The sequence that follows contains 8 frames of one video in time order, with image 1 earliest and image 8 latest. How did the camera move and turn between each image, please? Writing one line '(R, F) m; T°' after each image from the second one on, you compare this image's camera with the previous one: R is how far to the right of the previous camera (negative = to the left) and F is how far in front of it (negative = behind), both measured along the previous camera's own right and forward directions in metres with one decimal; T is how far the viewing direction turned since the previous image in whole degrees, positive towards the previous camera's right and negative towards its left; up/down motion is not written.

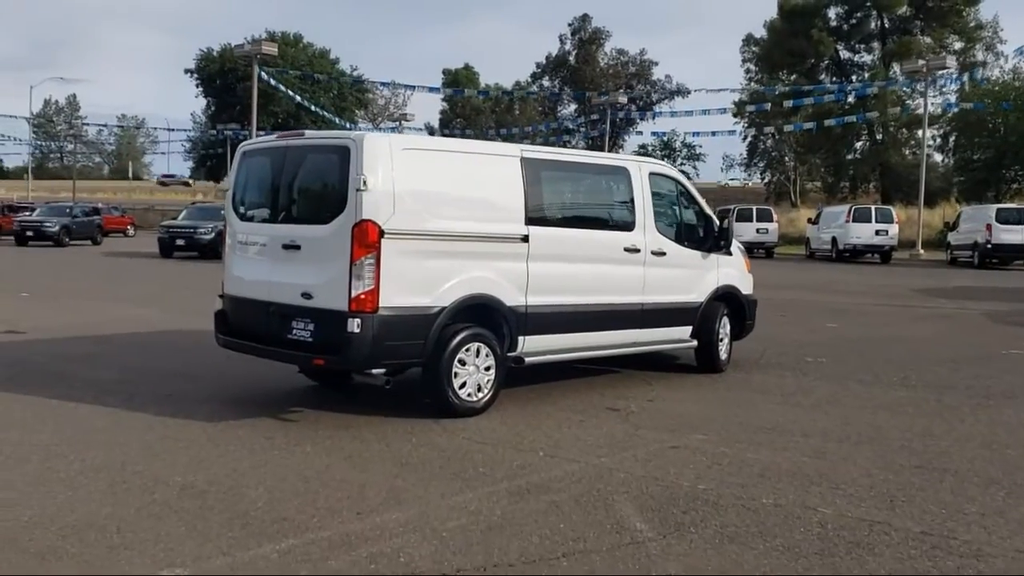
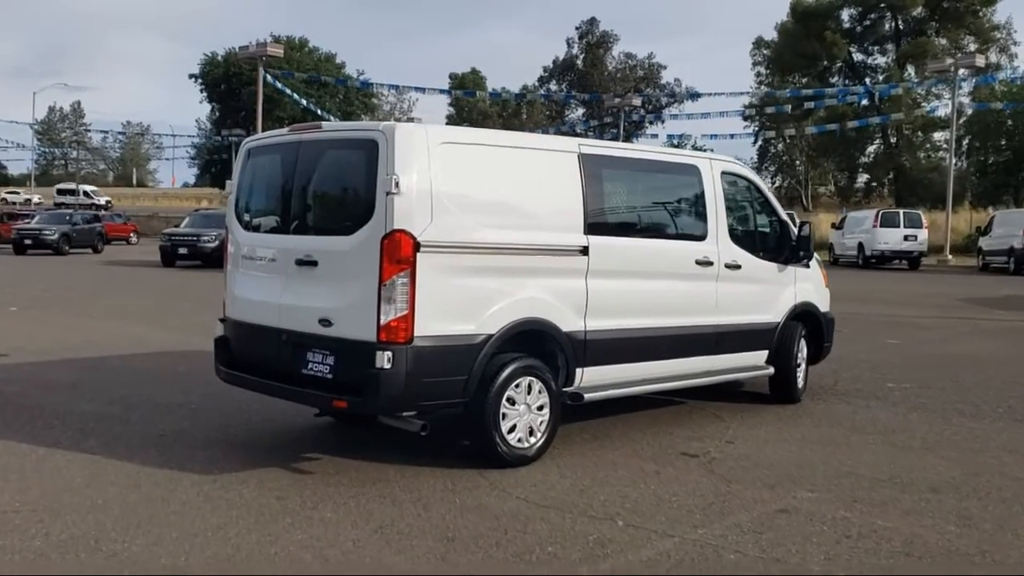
(-0.4, +1.4) m; 0°
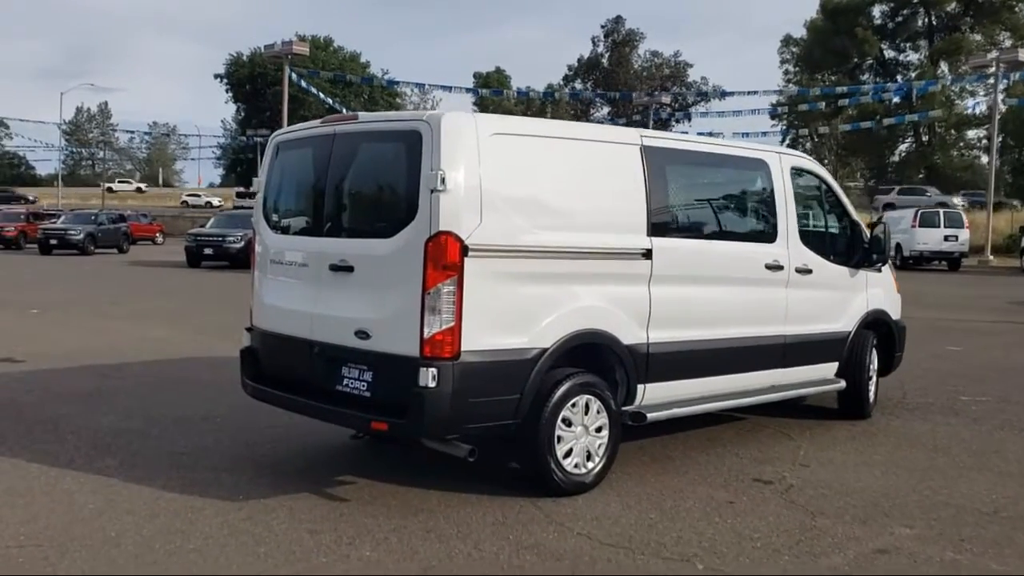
(-0.2, +0.7) m; -1°
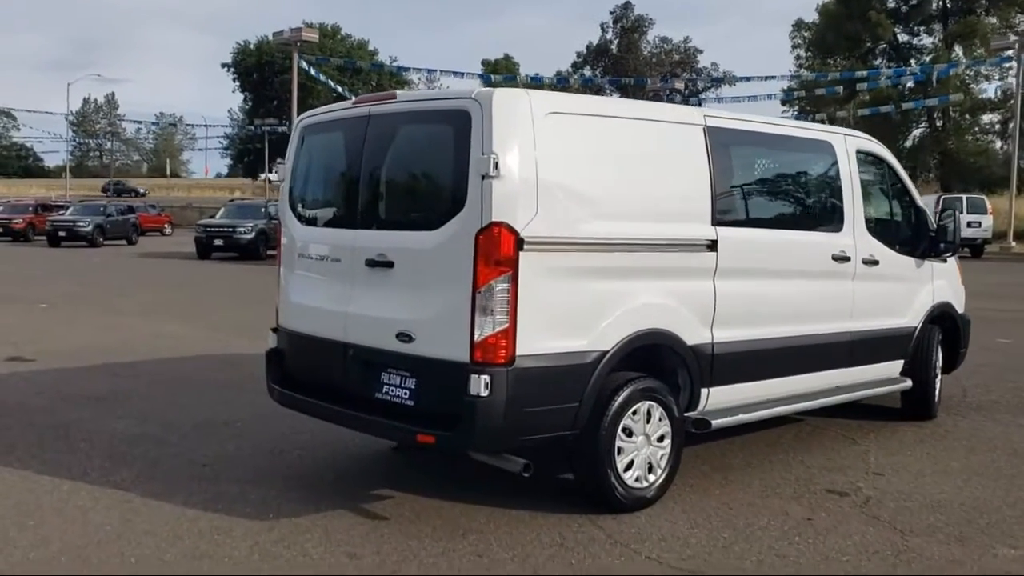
(-0.3, +0.6) m; 0°
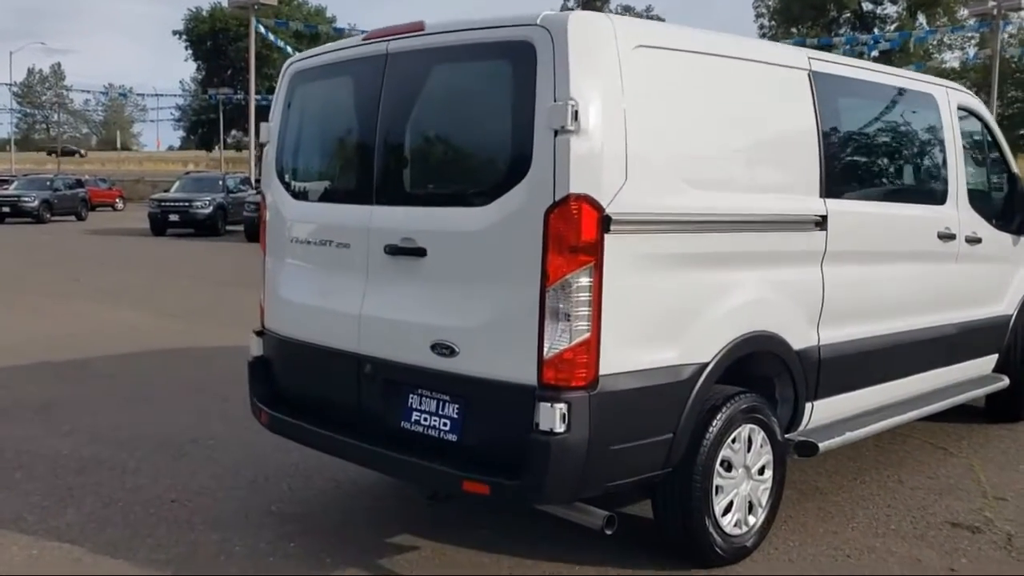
(-0.5, +1.3) m; +2°
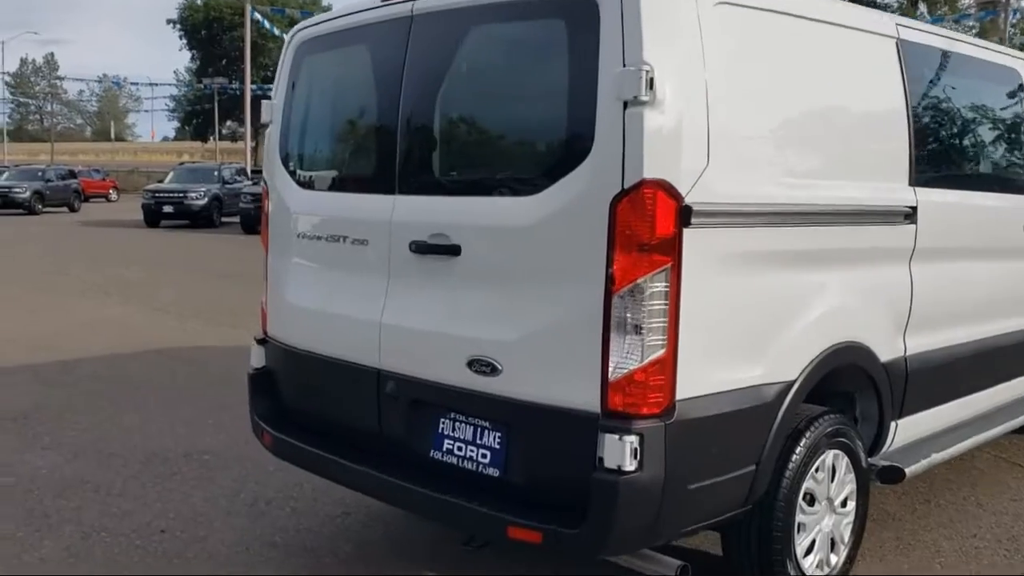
(-0.2, +0.6) m; 0°
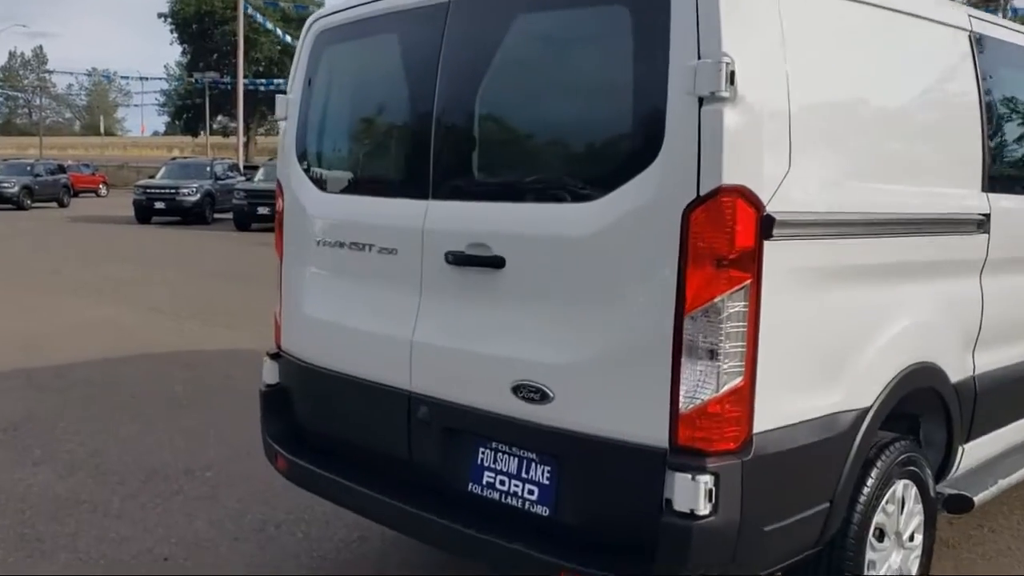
(-0.2, +0.3) m; +1°
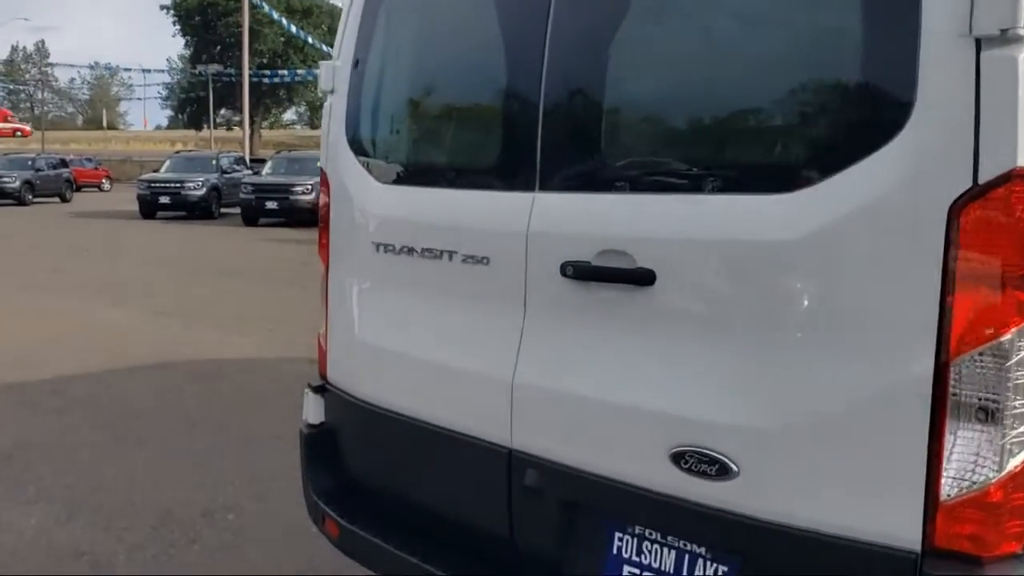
(-0.4, +0.8) m; 0°
